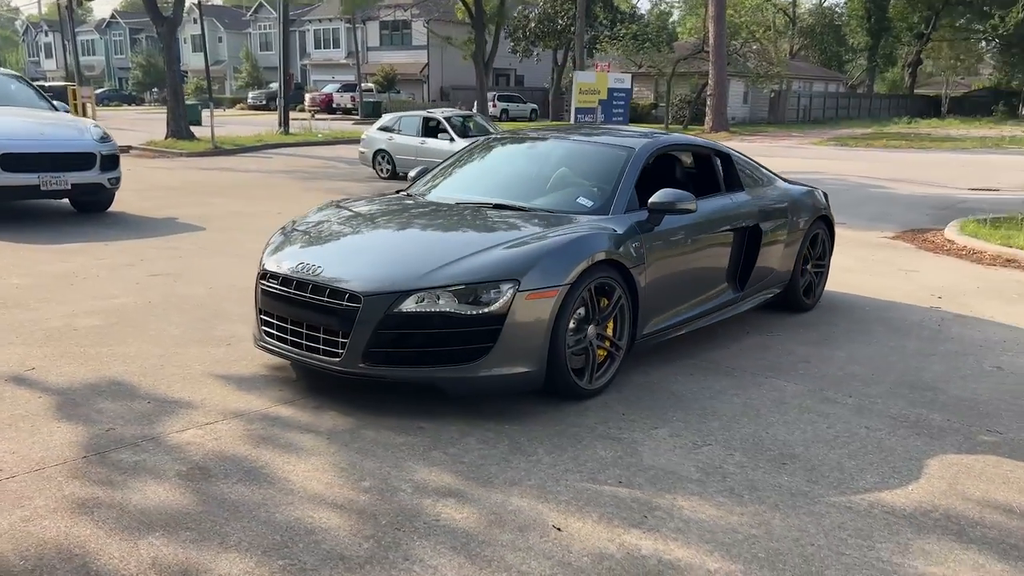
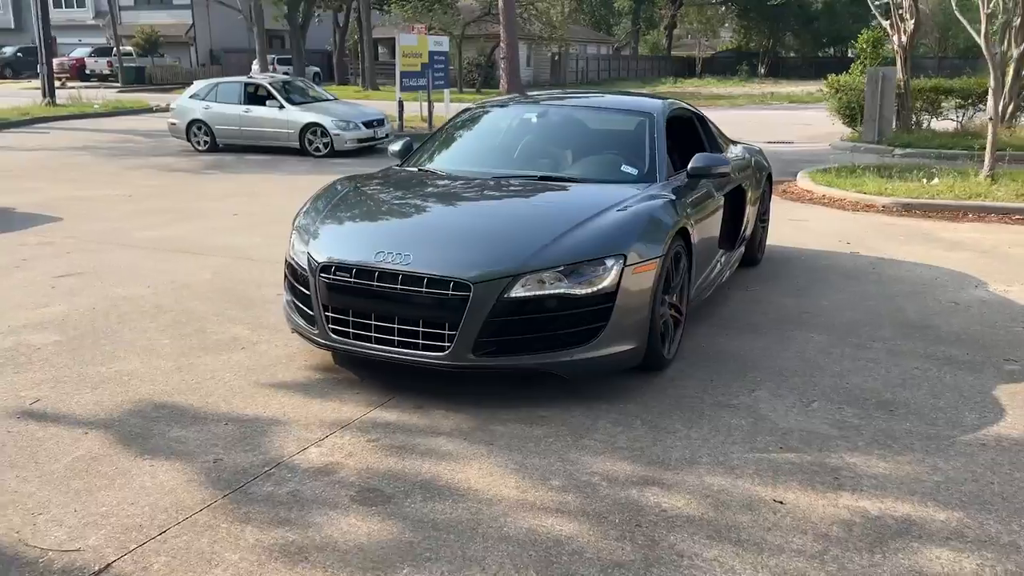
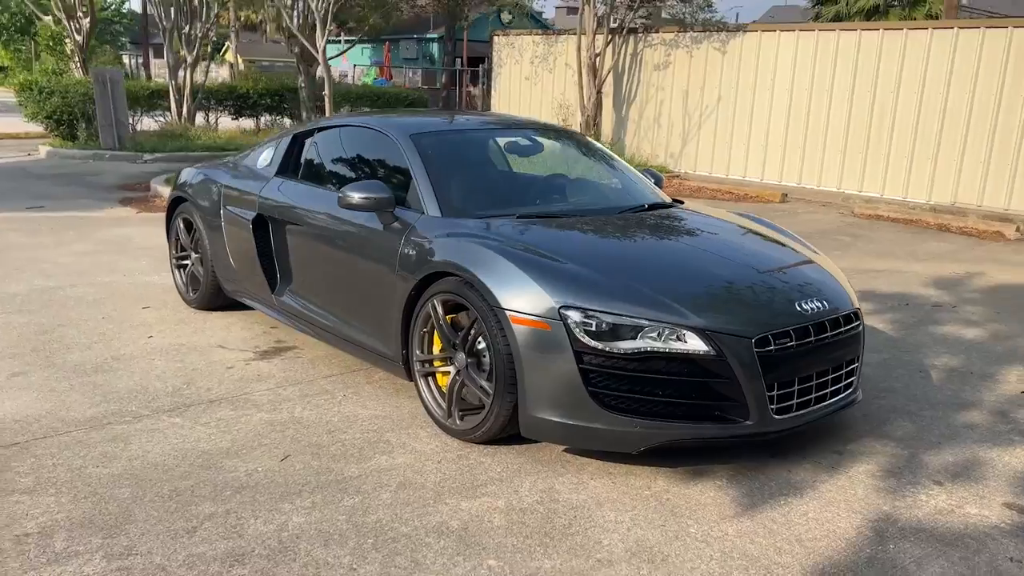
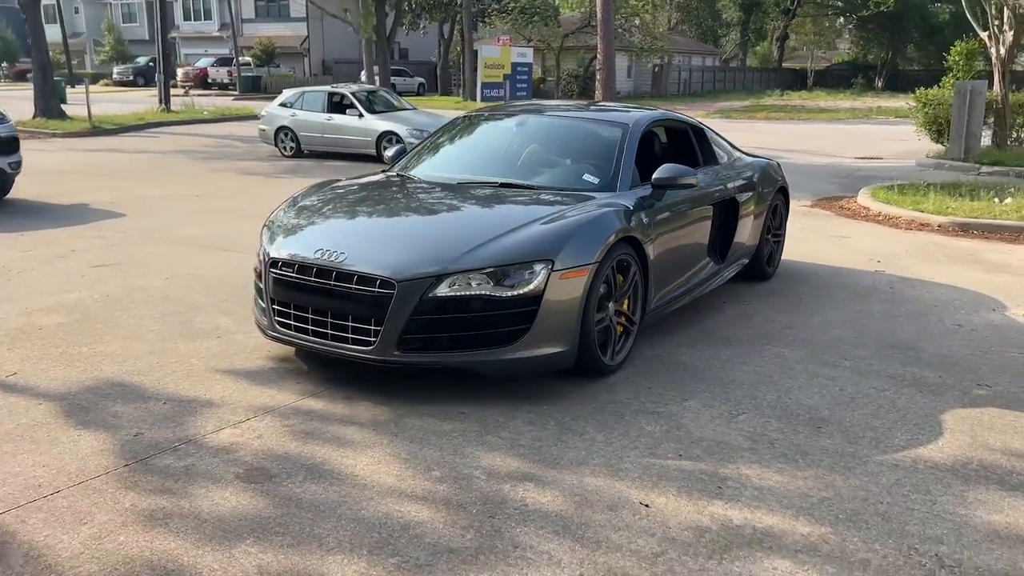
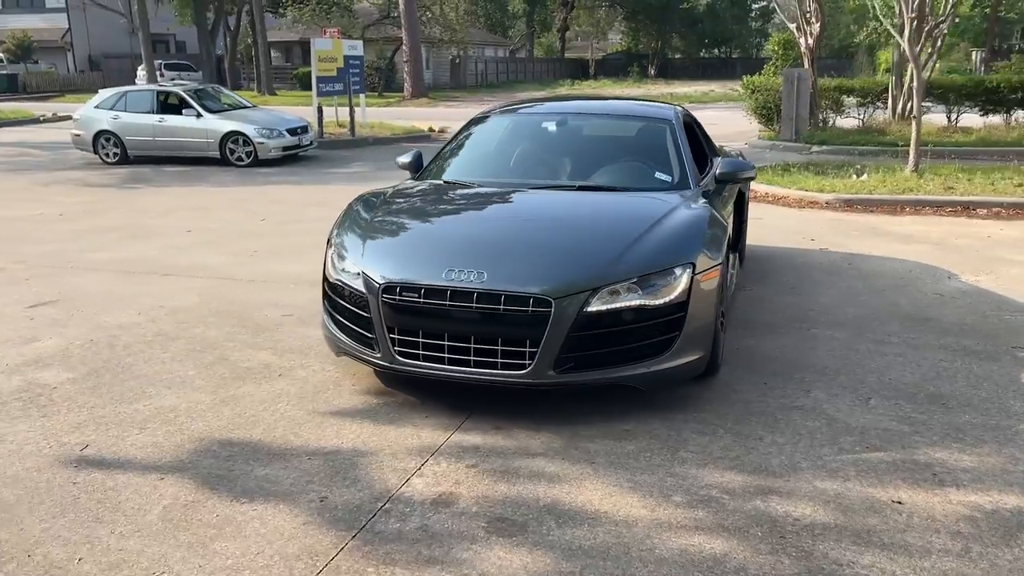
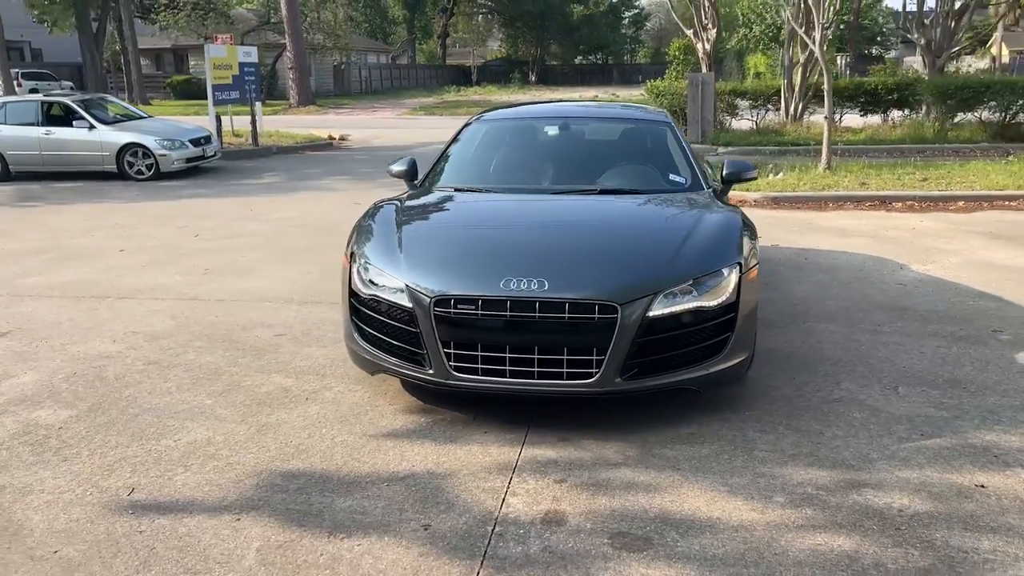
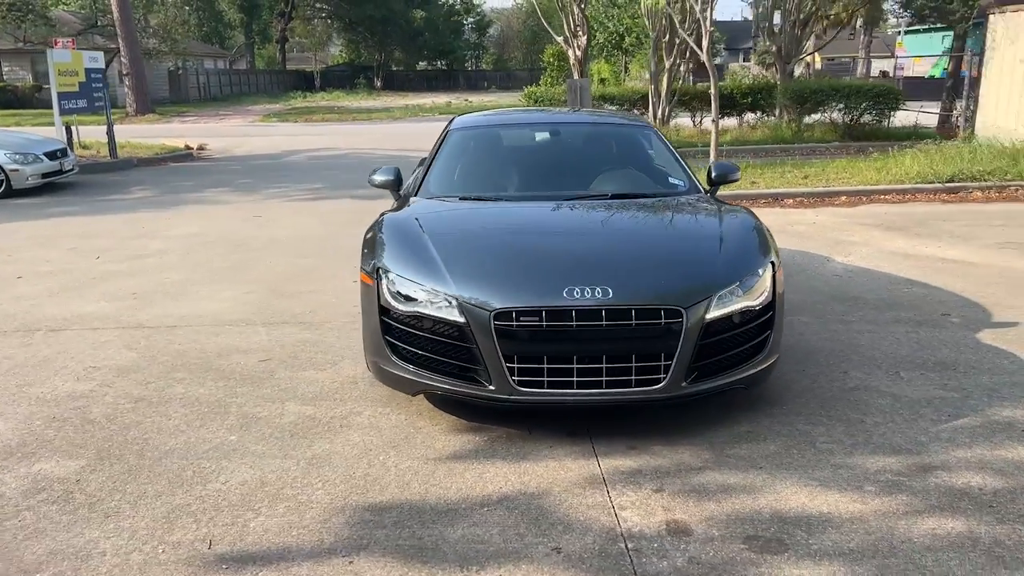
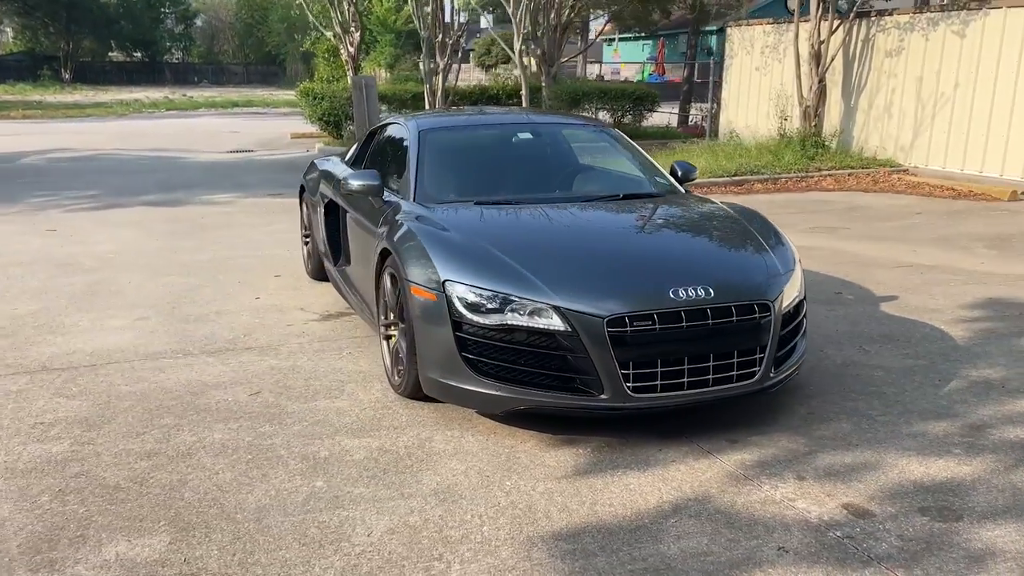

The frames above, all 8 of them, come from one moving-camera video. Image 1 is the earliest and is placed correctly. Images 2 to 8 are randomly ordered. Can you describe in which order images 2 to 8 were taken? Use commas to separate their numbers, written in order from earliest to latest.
4, 2, 5, 6, 7, 8, 3
